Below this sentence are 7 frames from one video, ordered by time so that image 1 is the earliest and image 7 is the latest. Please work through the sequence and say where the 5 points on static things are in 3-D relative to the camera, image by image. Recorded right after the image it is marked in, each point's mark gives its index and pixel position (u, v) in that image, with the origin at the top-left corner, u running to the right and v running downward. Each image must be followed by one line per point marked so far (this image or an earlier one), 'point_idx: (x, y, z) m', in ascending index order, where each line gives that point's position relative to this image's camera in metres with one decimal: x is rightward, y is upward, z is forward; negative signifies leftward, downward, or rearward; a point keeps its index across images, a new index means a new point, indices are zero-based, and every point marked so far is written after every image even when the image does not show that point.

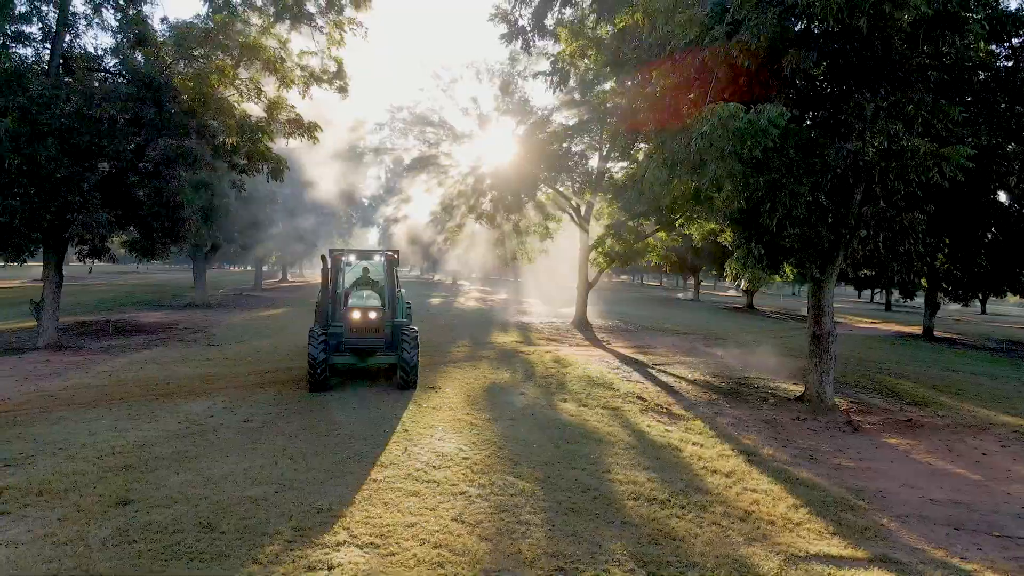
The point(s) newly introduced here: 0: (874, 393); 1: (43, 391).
0: (+8.0, -2.3, +13.1) m
1: (-9.6, -2.1, +12.3) m
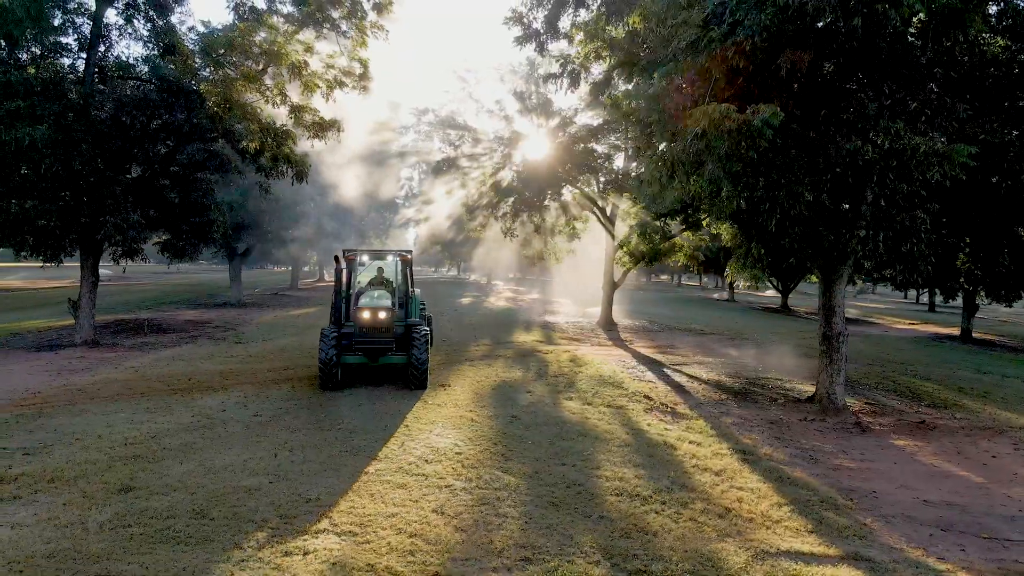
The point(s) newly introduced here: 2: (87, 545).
0: (+8.2, -2.3, +12.8) m
1: (-9.4, -2.1, +12.9) m
2: (-3.0, -1.8, +4.2) m
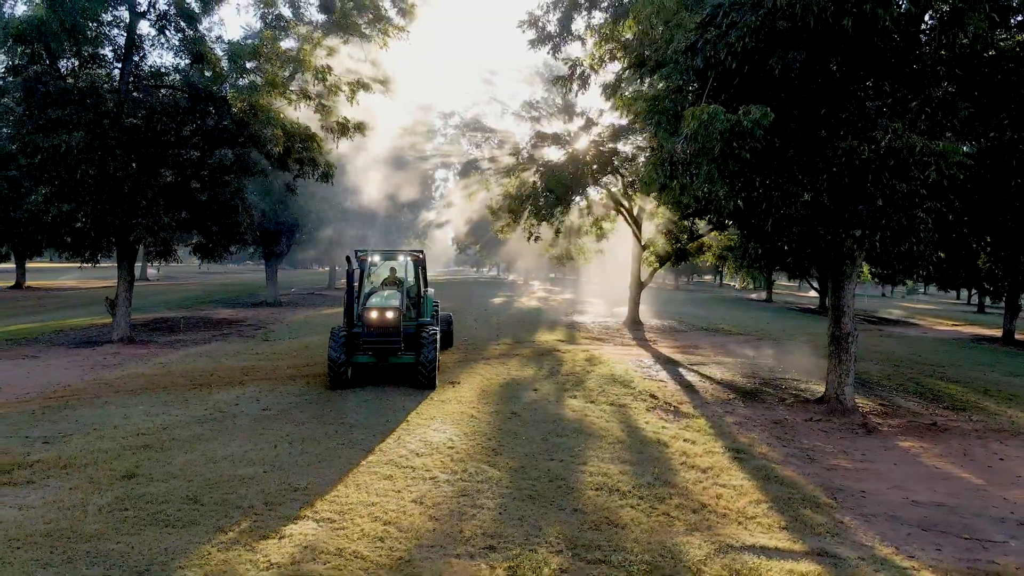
0: (+8.4, -2.3, +12.5) m
1: (-9.2, -2.1, +13.5) m
2: (-3.2, -1.8, +4.5) m
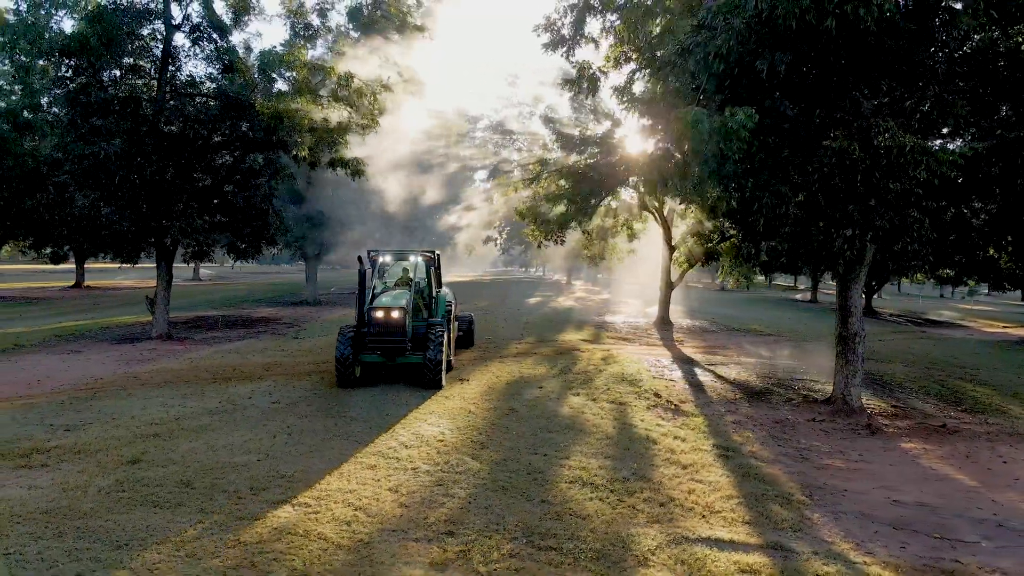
0: (+8.6, -2.3, +12.2) m
1: (-9.0, -2.0, +14.2) m
2: (-3.5, -1.7, +4.8) m
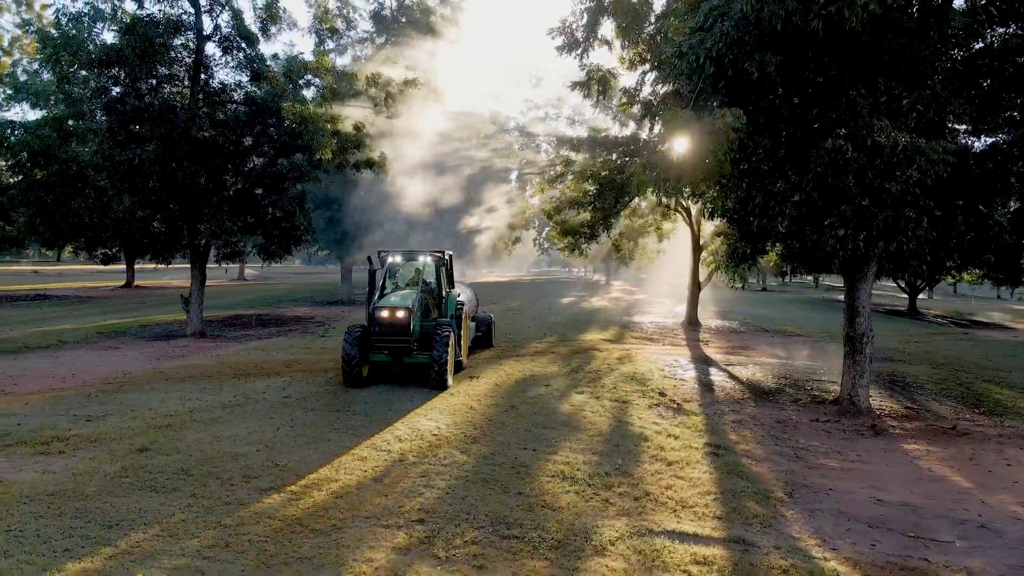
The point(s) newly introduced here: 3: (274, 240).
0: (+8.7, -2.2, +11.9) m
1: (-8.7, -2.0, +14.8) m
2: (-3.7, -1.7, +5.1) m
3: (-6.9, +1.4, +17.8) m
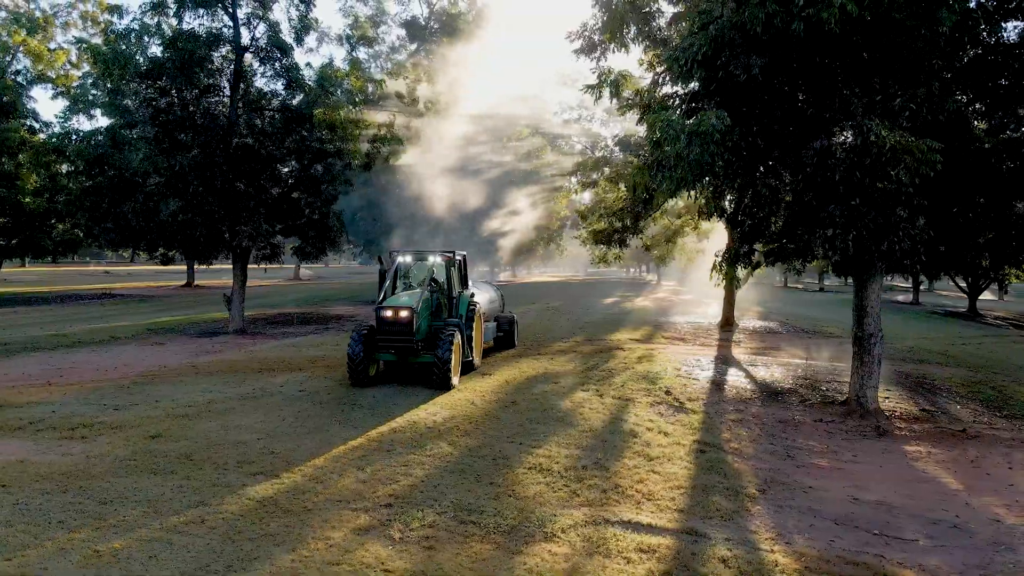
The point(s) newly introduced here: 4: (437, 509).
0: (+8.9, -2.2, +11.5) m
1: (-8.3, -2.0, +15.5) m
2: (-3.9, -1.7, +5.6) m
3: (-6.3, +1.4, +18.4) m
4: (-0.6, -1.7, +4.6) m
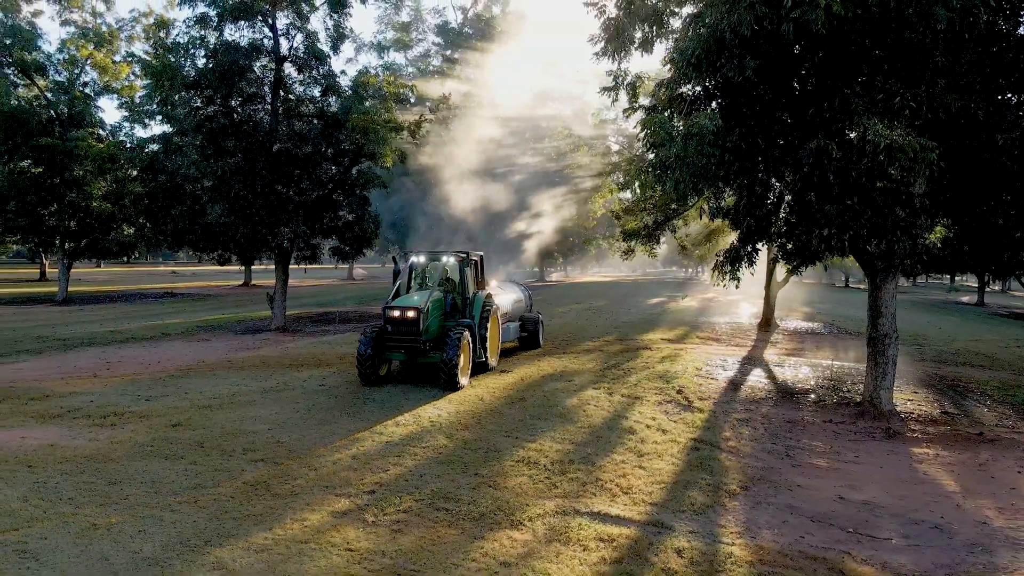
0: (+9.1, -2.2, +11.1) m
1: (-7.7, -2.0, +16.3) m
2: (-4.1, -1.7, +6.1) m
3: (-5.5, +1.5, +19.0) m
4: (-0.8, -1.7, +4.9) m
